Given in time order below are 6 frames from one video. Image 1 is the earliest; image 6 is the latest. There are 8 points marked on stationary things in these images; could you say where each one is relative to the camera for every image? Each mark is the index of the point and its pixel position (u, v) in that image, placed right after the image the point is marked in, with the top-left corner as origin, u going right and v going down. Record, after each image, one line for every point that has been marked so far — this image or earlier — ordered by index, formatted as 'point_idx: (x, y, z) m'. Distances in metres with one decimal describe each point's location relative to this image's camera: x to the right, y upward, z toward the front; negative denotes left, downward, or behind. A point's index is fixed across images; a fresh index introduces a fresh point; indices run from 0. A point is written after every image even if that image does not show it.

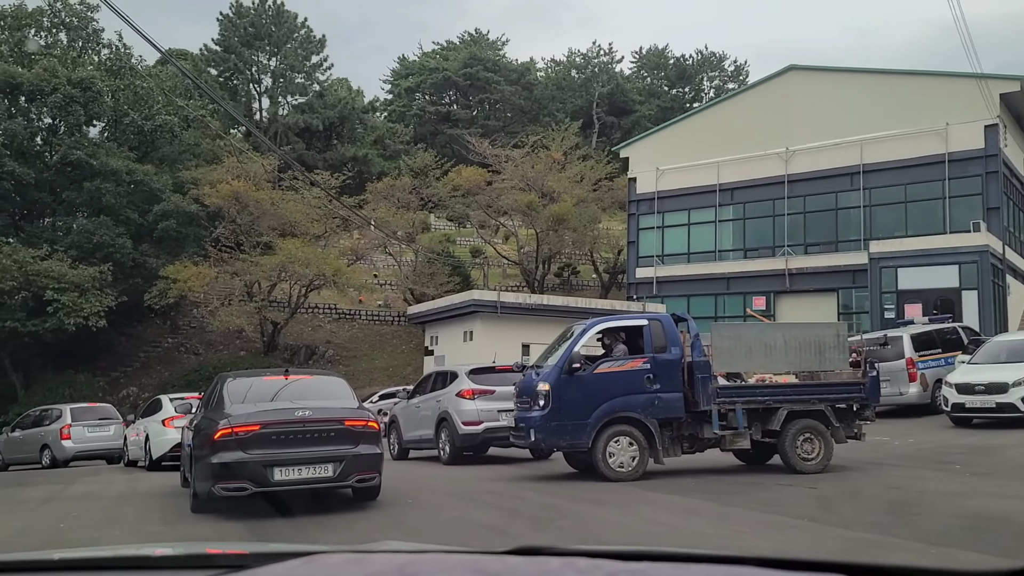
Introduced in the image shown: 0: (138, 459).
0: (-7.6, -3.3, +15.8) m
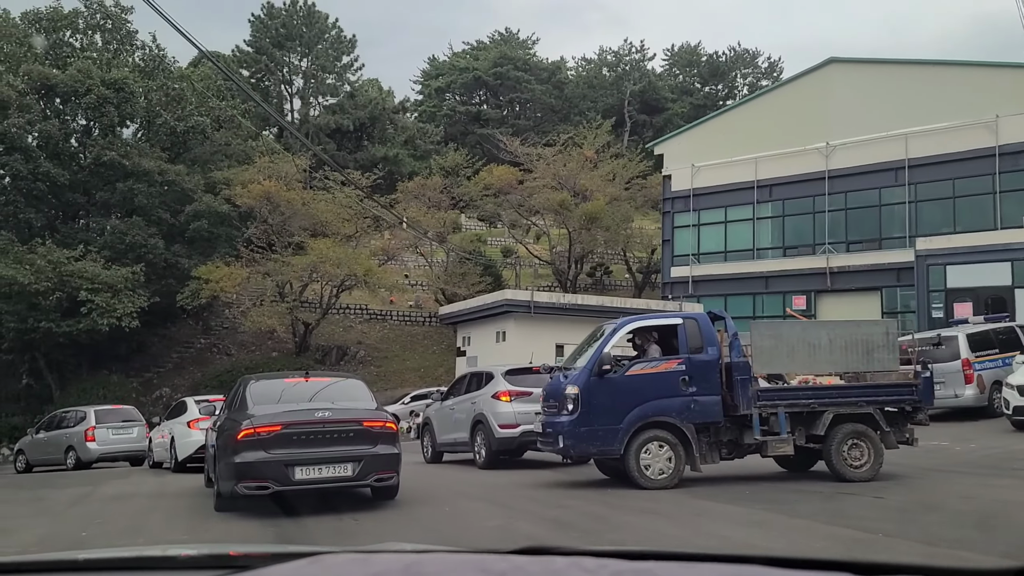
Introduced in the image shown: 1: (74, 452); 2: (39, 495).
0: (-6.9, -3.3, +15.6) m
1: (-9.7, -3.5, +17.7) m
2: (-7.1, -3.0, +12.1) m
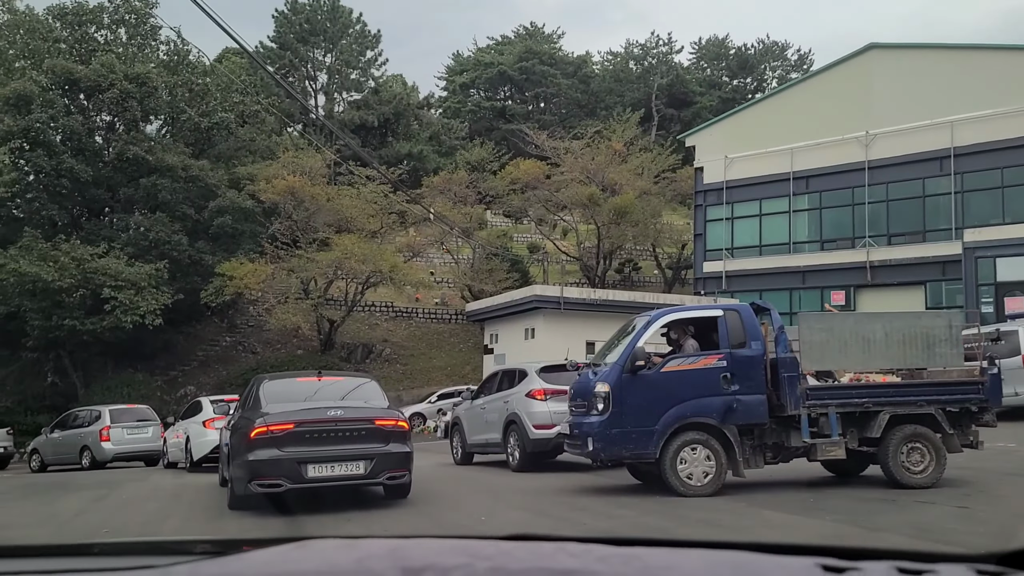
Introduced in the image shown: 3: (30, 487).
0: (-6.3, -3.2, +15.2) m
1: (-9.0, -3.5, +17.3) m
2: (-6.6, -3.0, +11.7) m
3: (-7.3, -3.0, +12.2) m
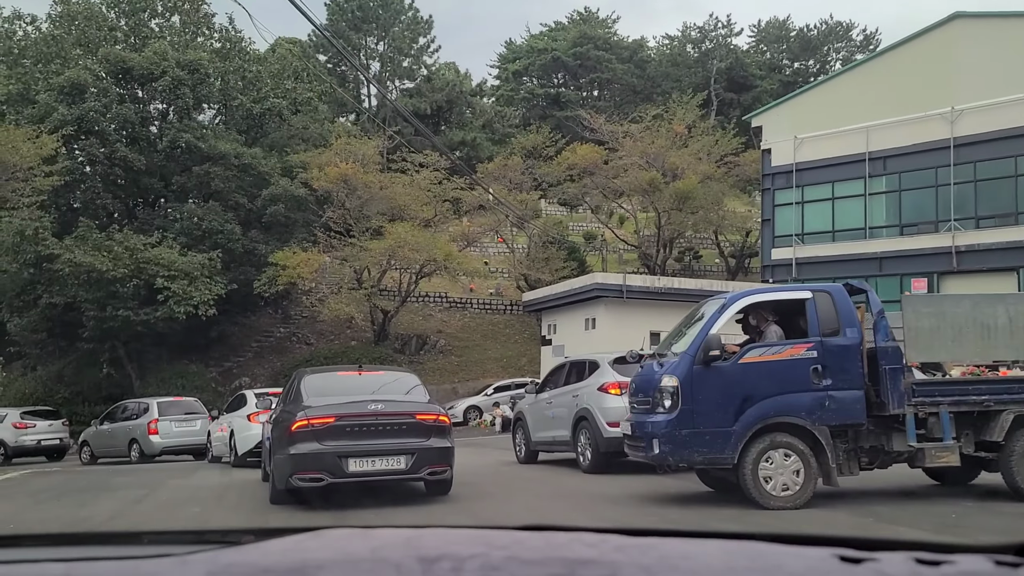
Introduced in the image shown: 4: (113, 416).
0: (-5.1, -3.0, +14.6) m
1: (-7.8, -3.2, +16.9) m
2: (-5.7, -2.8, +11.1) m
3: (-6.3, -2.8, +11.7) m
4: (-8.9, -2.9, +18.2) m
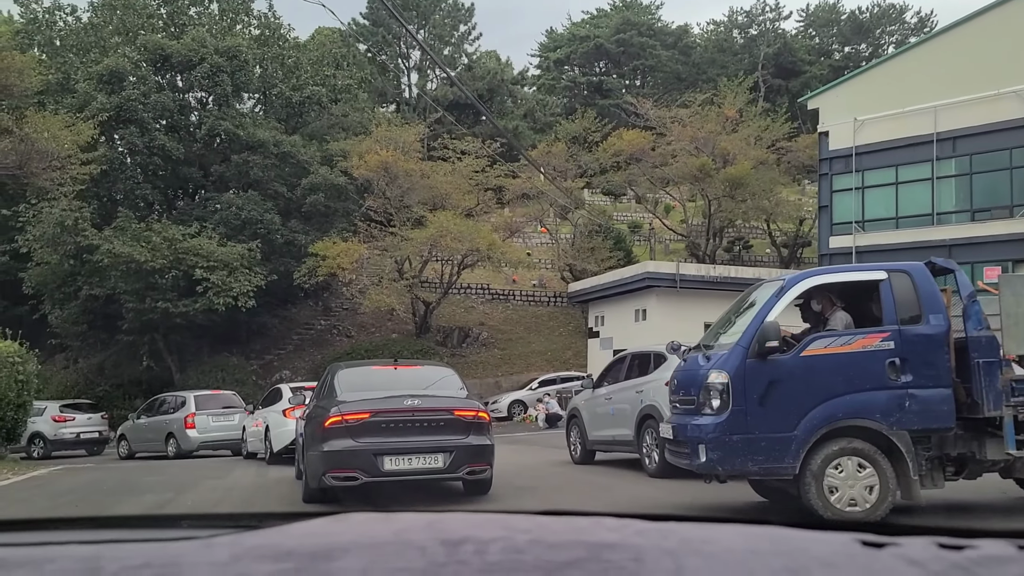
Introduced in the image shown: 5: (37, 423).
0: (-4.3, -2.8, +13.9) m
1: (-6.8, -3.0, +16.3) m
2: (-5.0, -2.6, +10.5) m
3: (-5.6, -2.6, +11.1) m
4: (-7.8, -2.6, +17.7) m
5: (-11.4, -3.2, +19.6) m
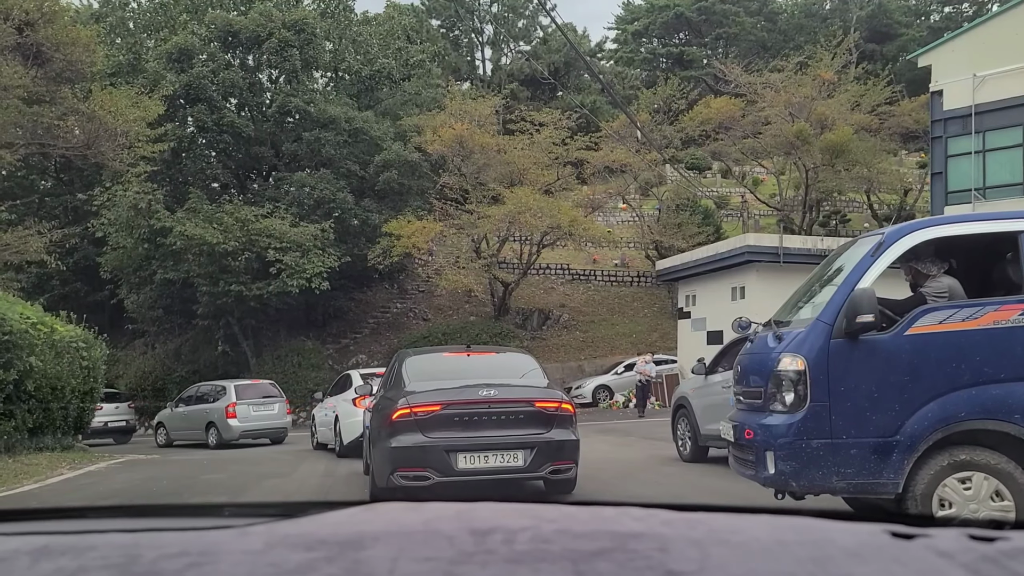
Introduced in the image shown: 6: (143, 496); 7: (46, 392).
0: (-2.8, -2.4, +12.9) m
1: (-5.1, -2.6, +15.5) m
2: (-3.8, -2.3, +9.5) m
3: (-4.4, -2.4, +10.2) m
4: (-6.0, -2.3, +17.0) m
5: (-9.4, -2.8, +19.2) m
6: (-4.0, -2.3, +9.0) m
7: (-7.4, -1.7, +13.0) m
